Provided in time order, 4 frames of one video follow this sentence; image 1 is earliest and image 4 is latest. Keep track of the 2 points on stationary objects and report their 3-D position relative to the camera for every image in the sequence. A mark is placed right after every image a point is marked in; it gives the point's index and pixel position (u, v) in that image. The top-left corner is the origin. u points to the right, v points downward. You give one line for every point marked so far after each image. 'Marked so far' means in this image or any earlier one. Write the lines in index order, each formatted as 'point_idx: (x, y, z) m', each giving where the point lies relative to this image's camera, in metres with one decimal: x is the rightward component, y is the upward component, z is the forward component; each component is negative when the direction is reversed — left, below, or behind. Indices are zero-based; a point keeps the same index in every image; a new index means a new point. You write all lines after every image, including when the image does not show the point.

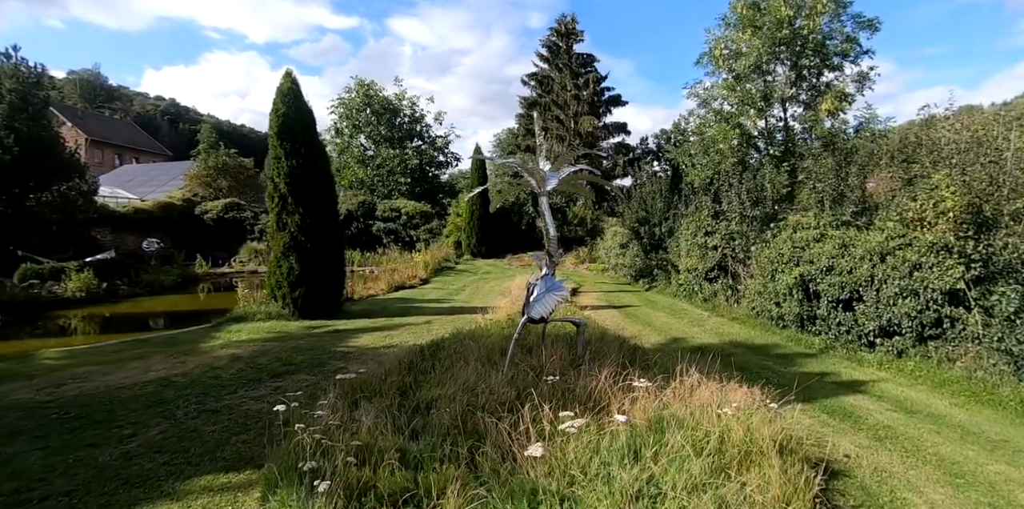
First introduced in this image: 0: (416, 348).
0: (-1.0, -0.9, +6.3) m
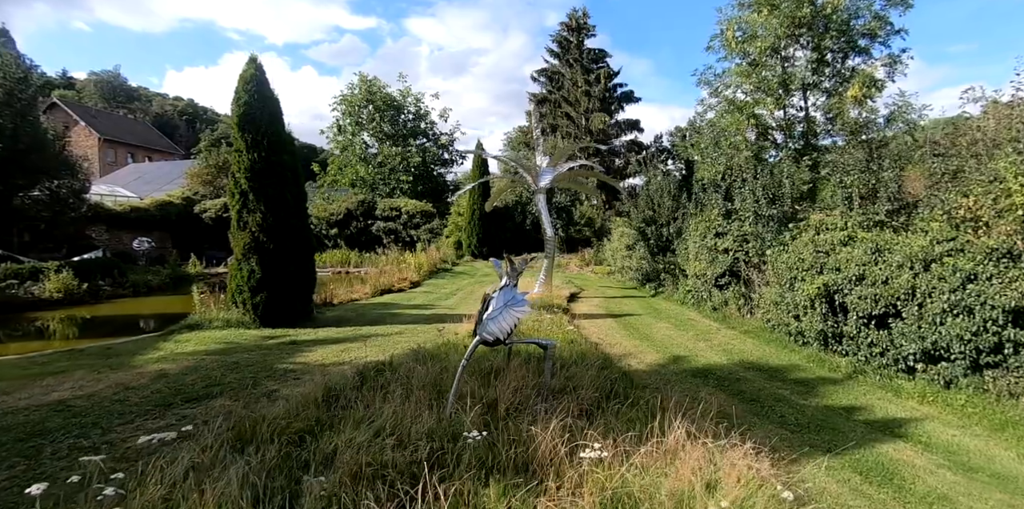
0: (-1.3, -1.0, +5.3) m
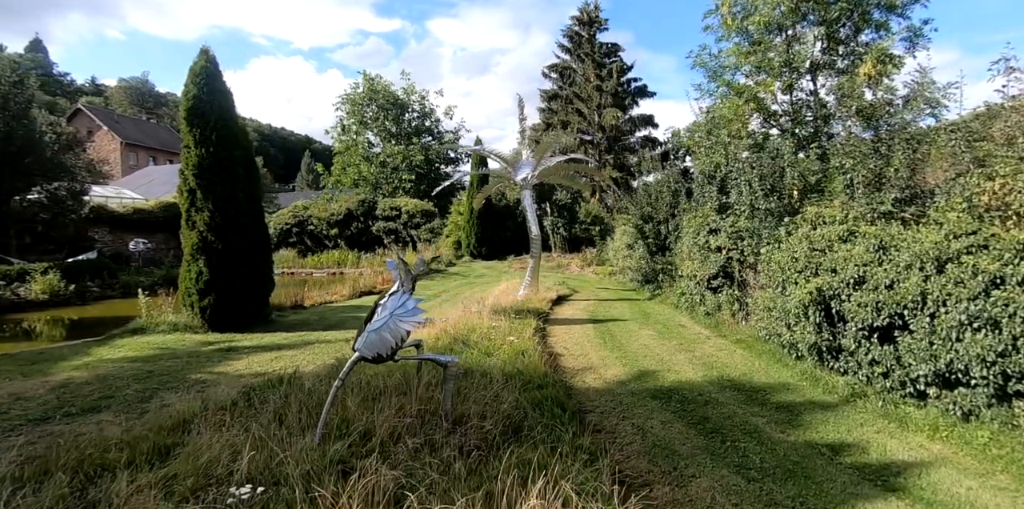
0: (-1.8, -0.9, +4.6) m
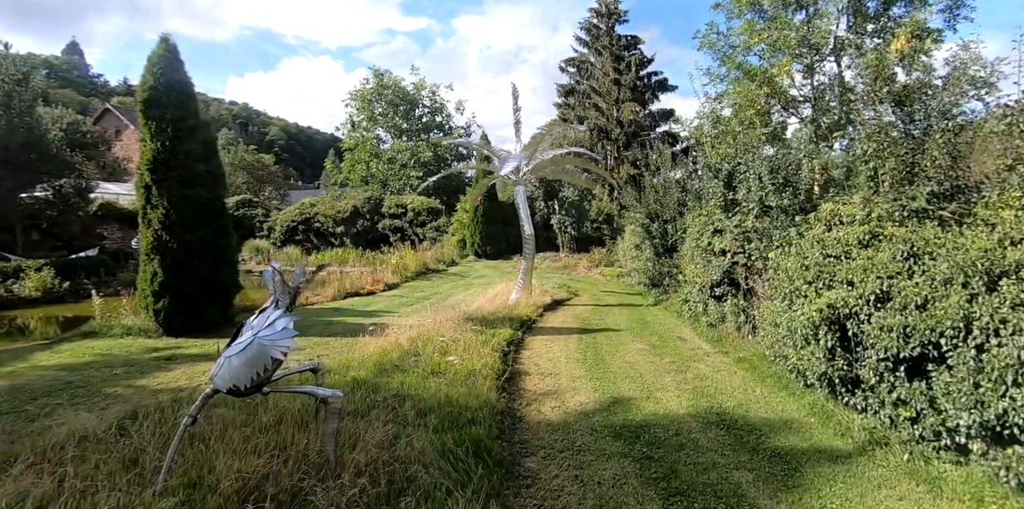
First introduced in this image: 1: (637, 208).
0: (-2.2, -0.9, +3.8) m
1: (+2.1, +0.8, +10.7) m
